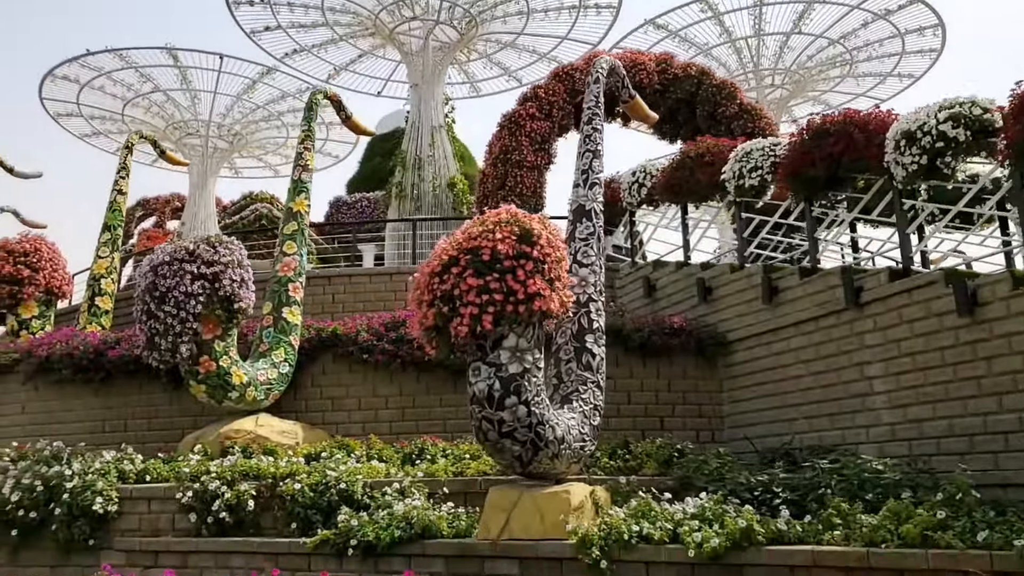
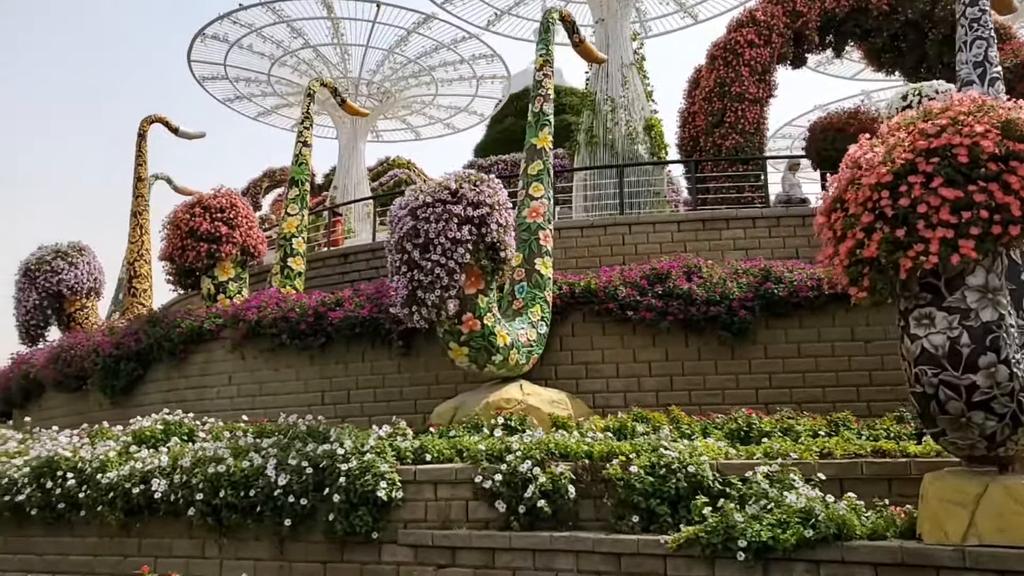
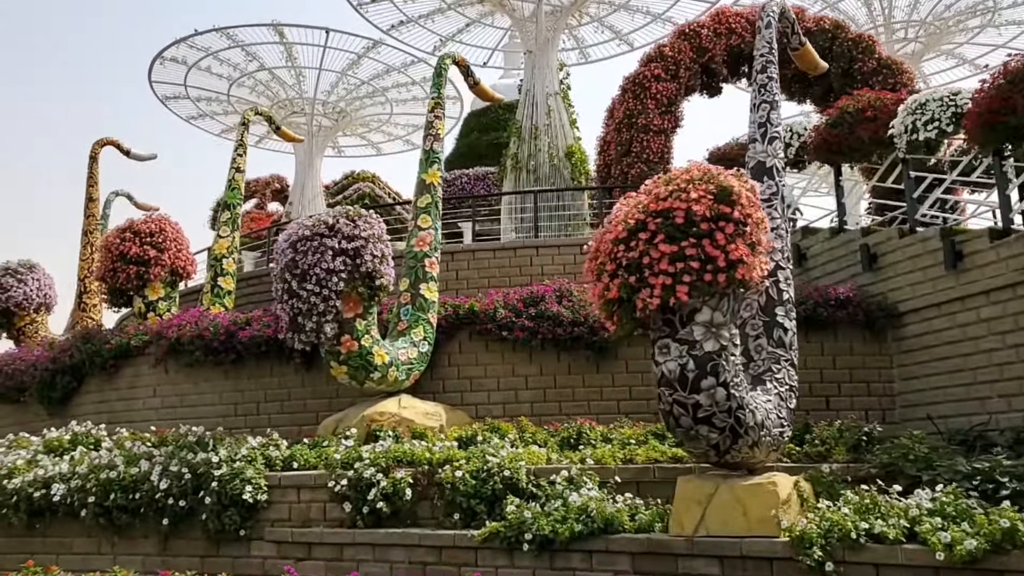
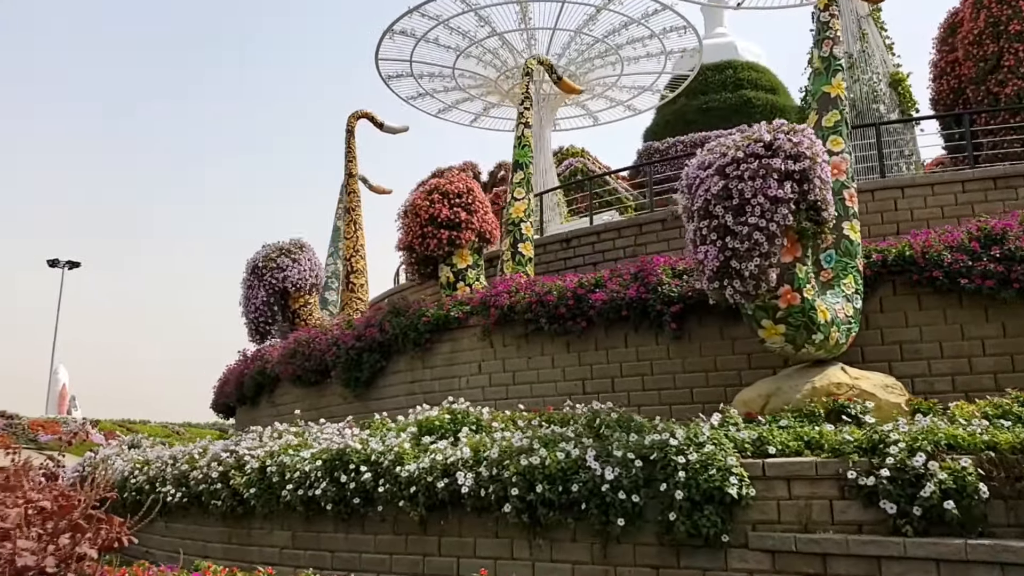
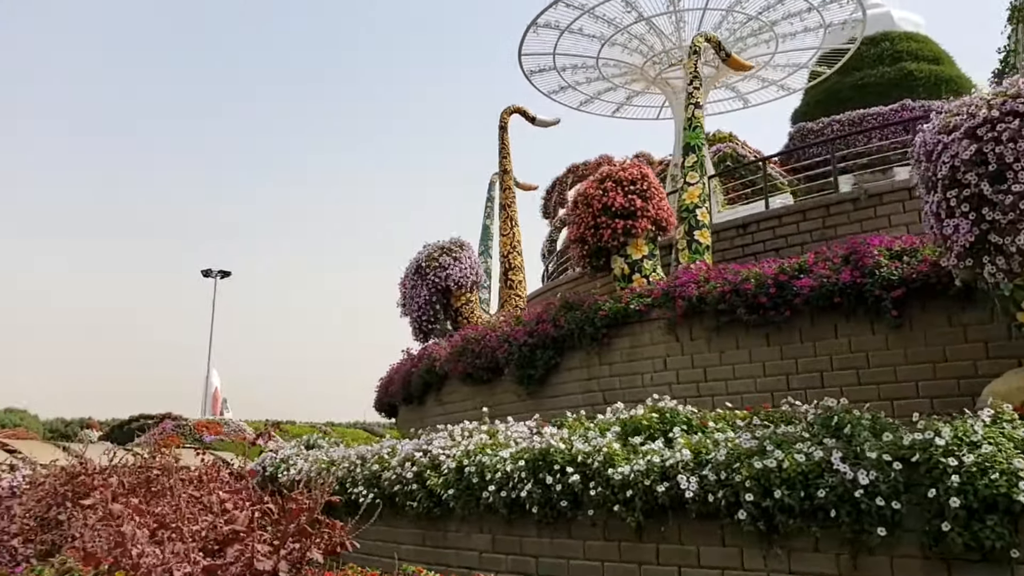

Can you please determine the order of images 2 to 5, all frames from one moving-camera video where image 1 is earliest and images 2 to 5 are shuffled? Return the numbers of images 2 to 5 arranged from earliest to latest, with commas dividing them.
3, 2, 4, 5
